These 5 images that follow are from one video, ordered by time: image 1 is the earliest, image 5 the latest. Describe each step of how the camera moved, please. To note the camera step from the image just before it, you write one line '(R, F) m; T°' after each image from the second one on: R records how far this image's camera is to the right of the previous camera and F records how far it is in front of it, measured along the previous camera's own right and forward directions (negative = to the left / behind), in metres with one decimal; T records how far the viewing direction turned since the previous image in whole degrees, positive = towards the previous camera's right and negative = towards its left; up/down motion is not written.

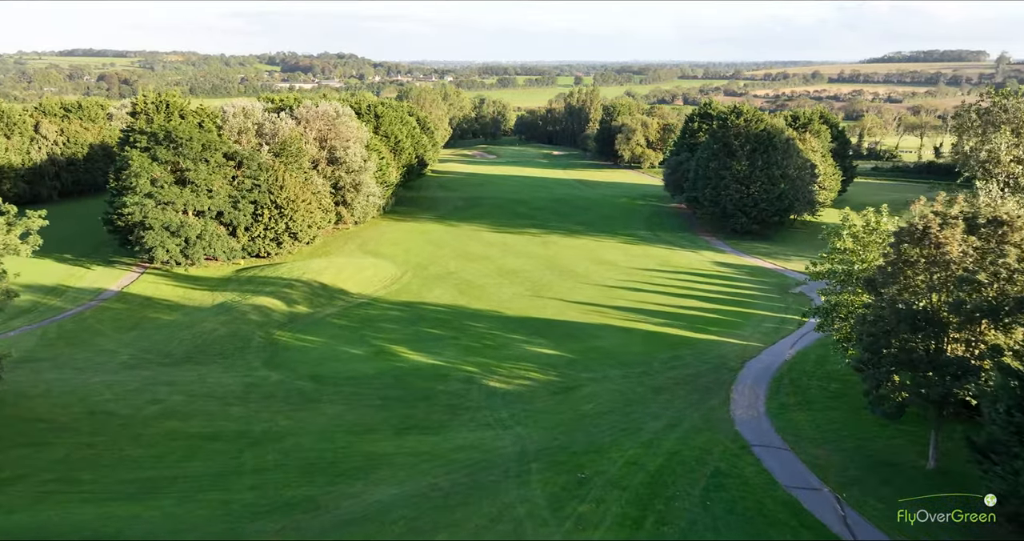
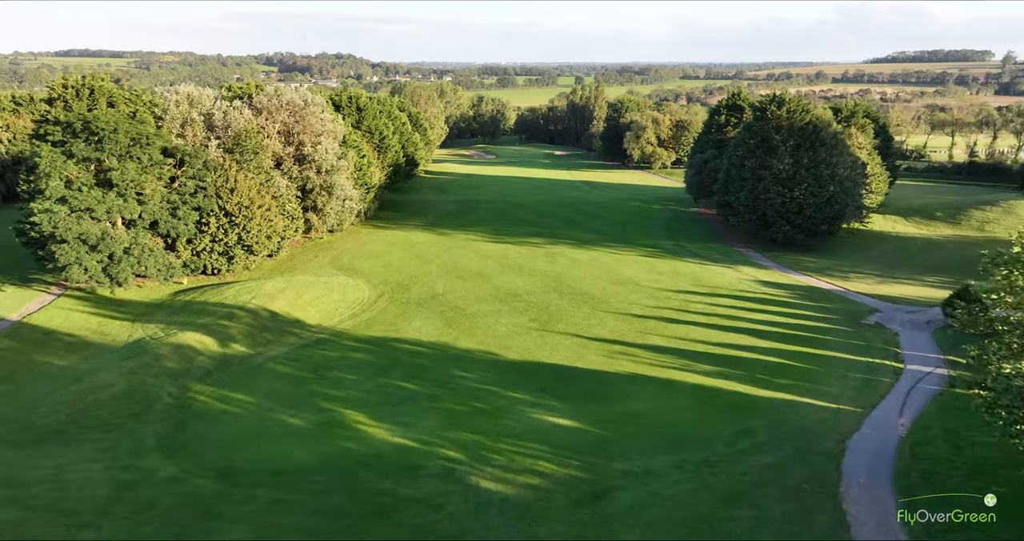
(0.0, +7.5) m; 0°
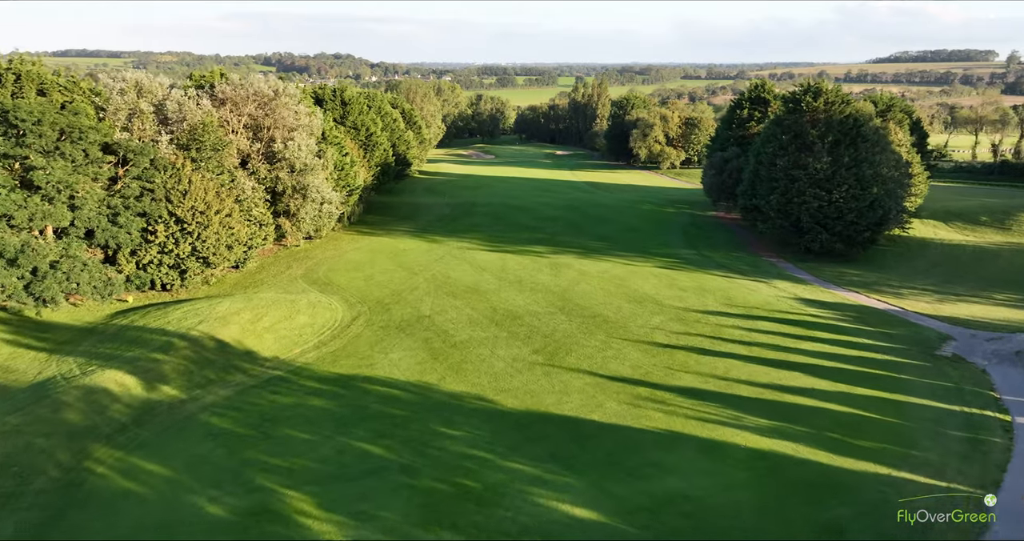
(0.0, +5.0) m; 0°
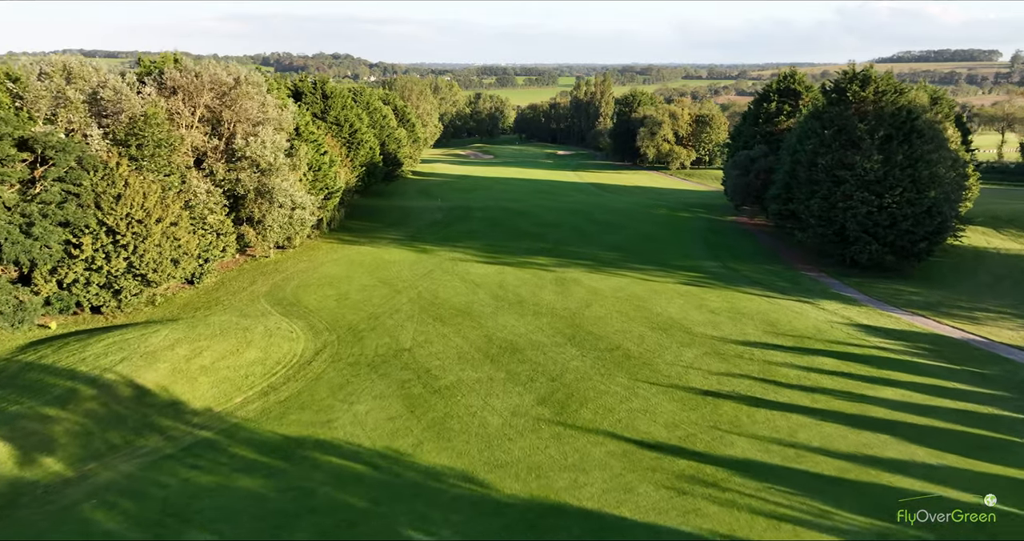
(0.0, +5.1) m; 0°
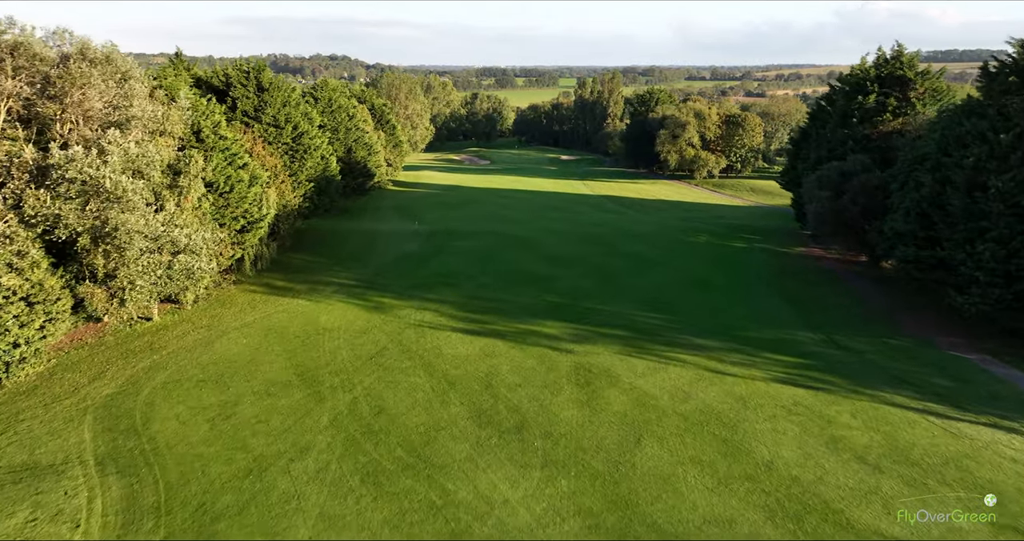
(+0.2, +11.7) m; 0°
